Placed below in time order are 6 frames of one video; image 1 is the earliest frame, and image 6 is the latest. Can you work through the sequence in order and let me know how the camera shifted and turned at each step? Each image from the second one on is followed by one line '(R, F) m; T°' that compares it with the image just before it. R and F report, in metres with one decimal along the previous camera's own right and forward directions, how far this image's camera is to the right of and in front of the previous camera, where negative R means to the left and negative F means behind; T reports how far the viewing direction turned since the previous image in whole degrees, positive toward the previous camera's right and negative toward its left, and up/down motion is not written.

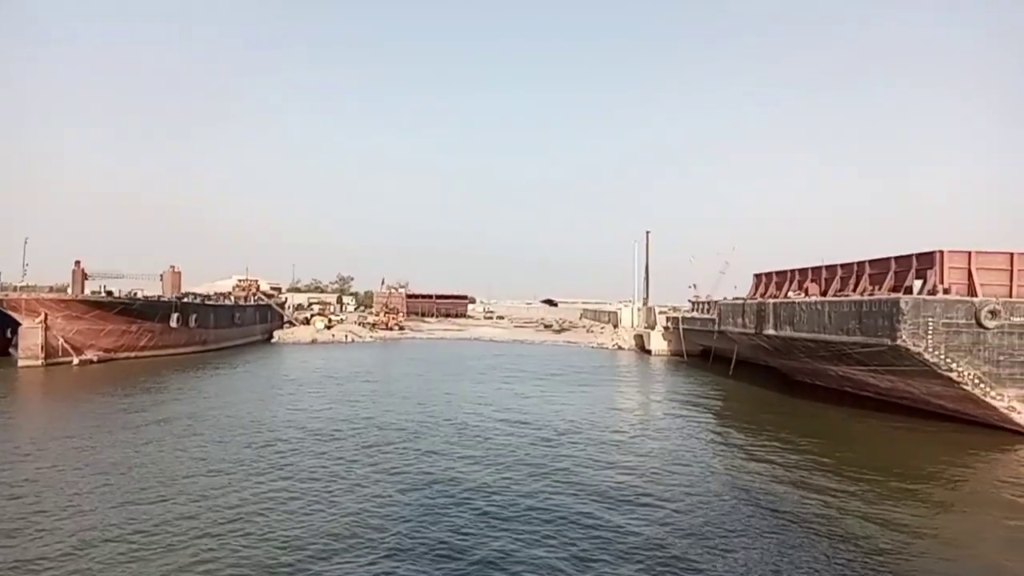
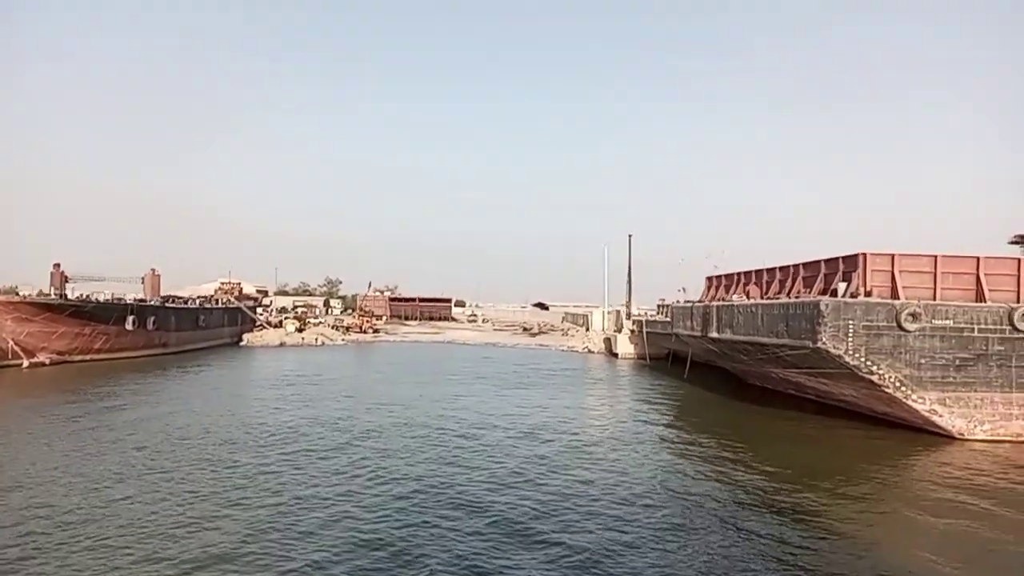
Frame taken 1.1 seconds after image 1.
(+1.9, +0.1) m; 0°
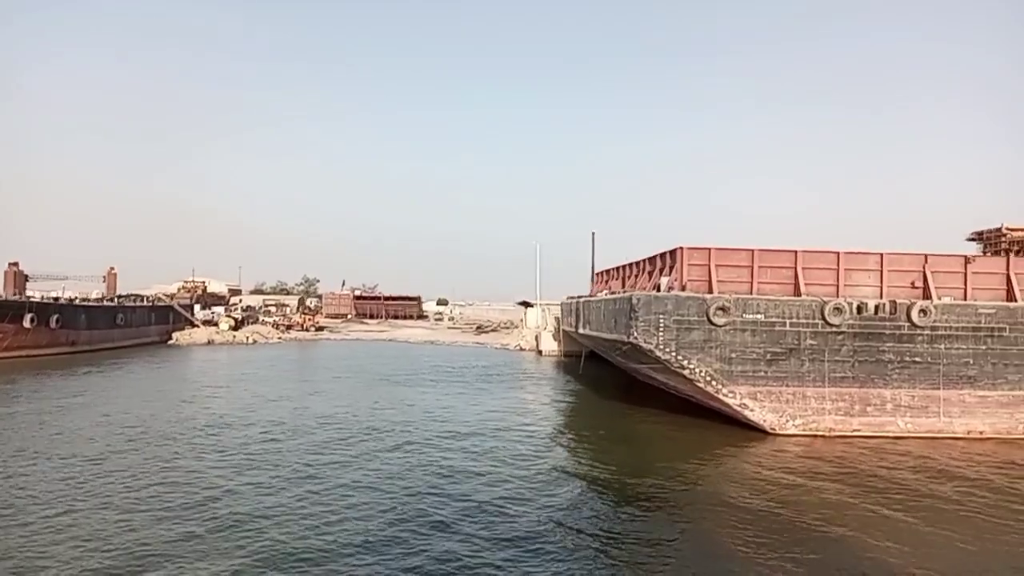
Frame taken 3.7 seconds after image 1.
(+4.5, +0.2) m; 0°
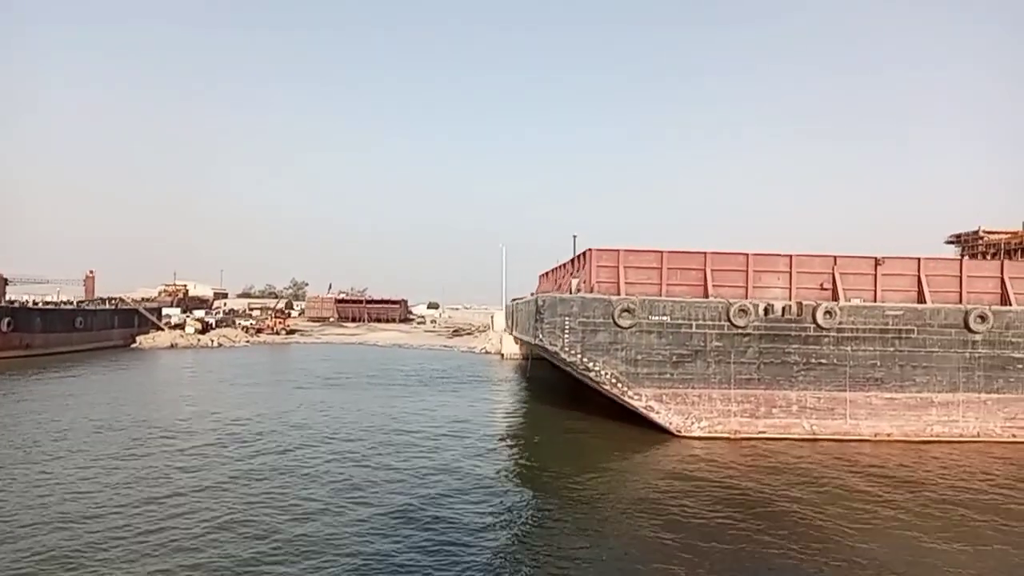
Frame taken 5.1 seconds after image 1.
(+2.2, 0.0) m; 0°
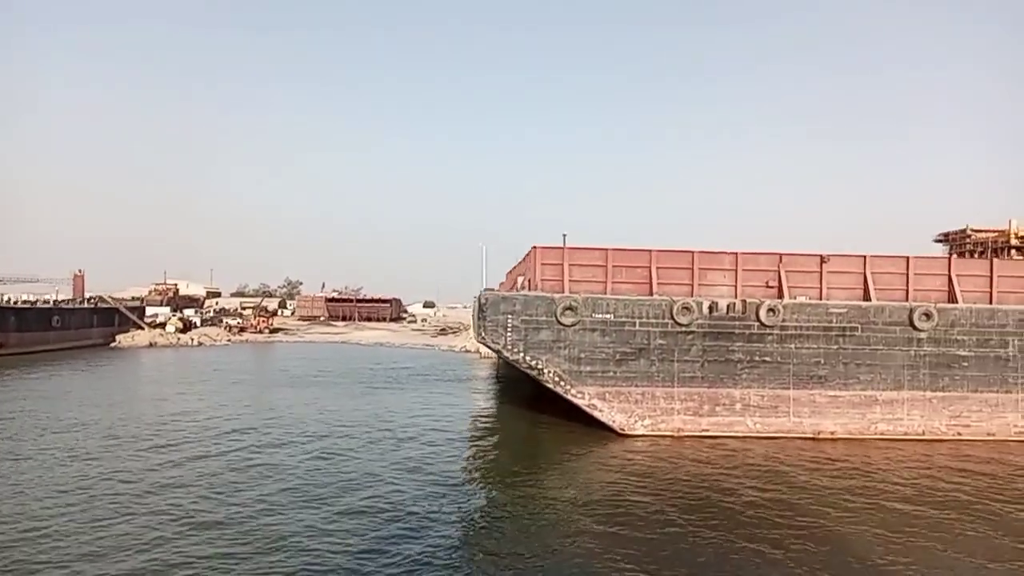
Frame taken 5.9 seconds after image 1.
(+1.4, 0.0) m; 0°
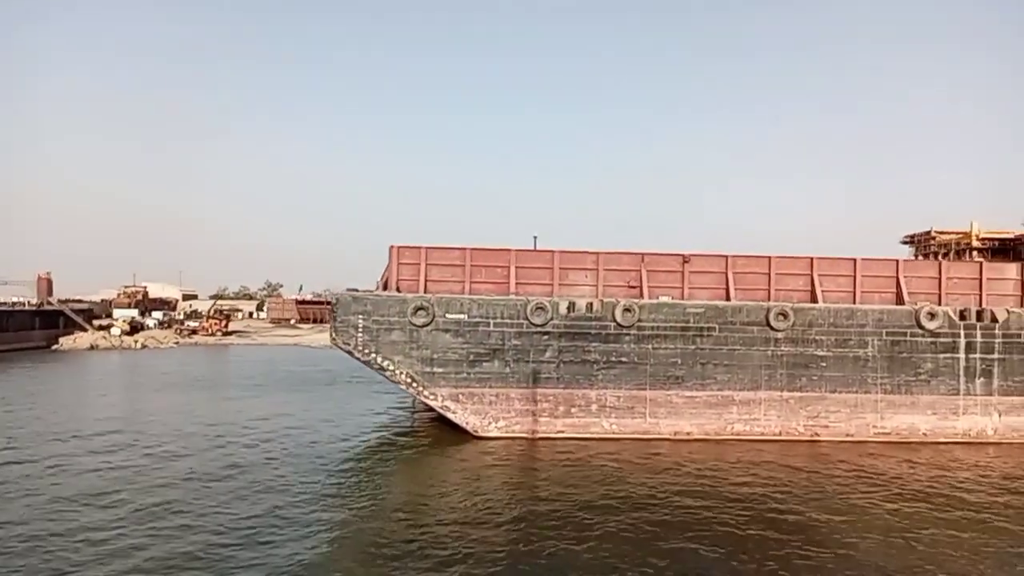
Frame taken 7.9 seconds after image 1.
(+3.3, +0.2) m; 0°
